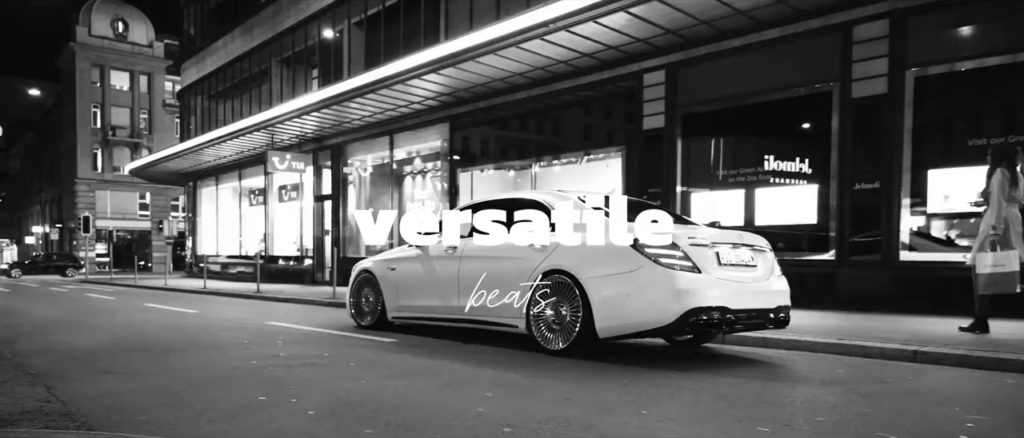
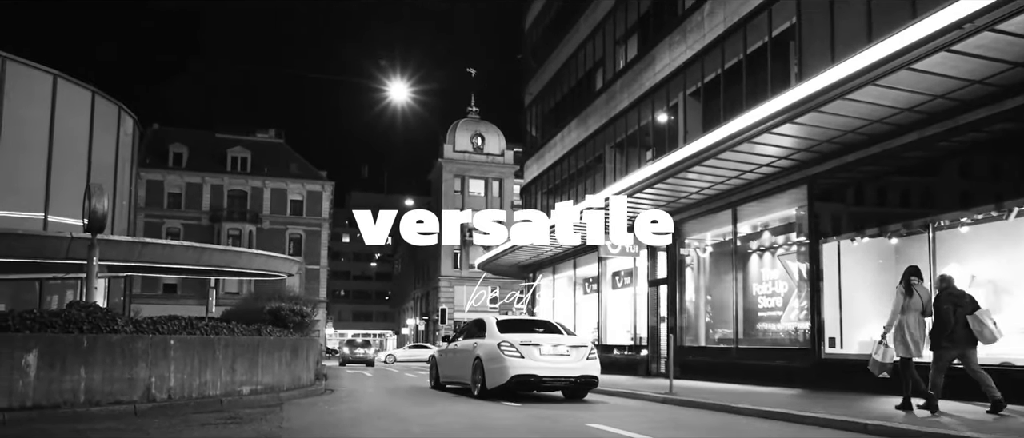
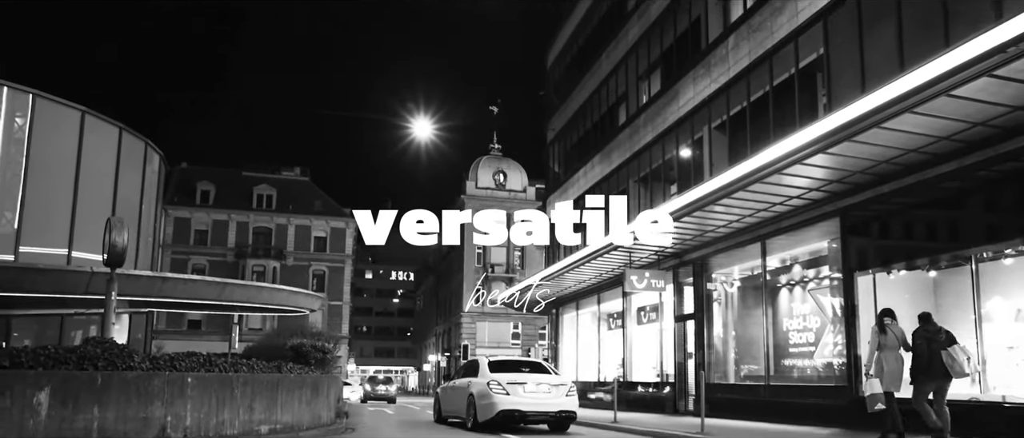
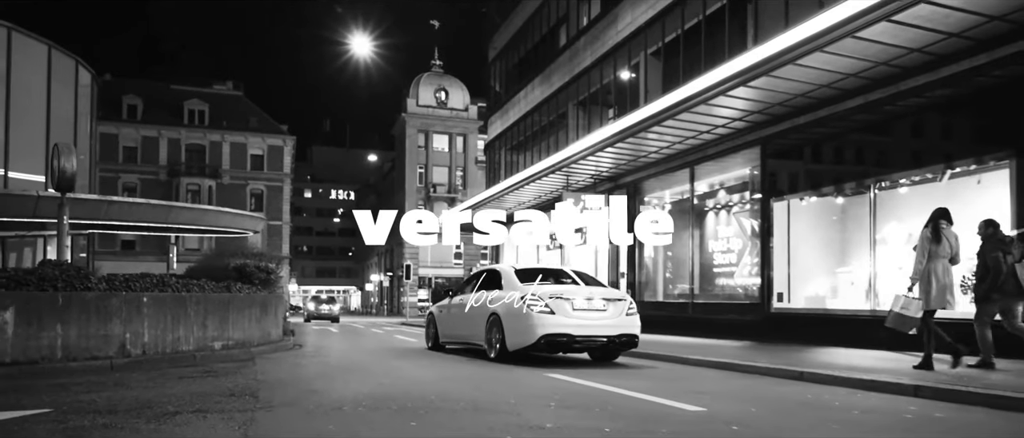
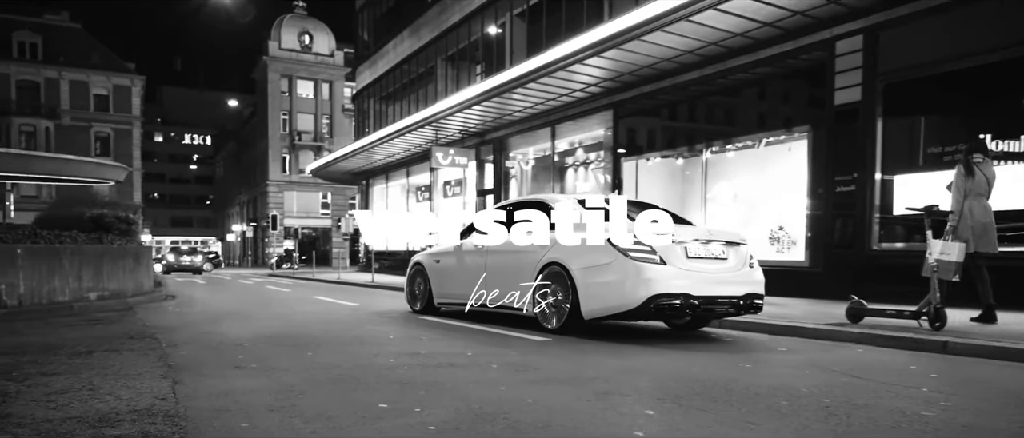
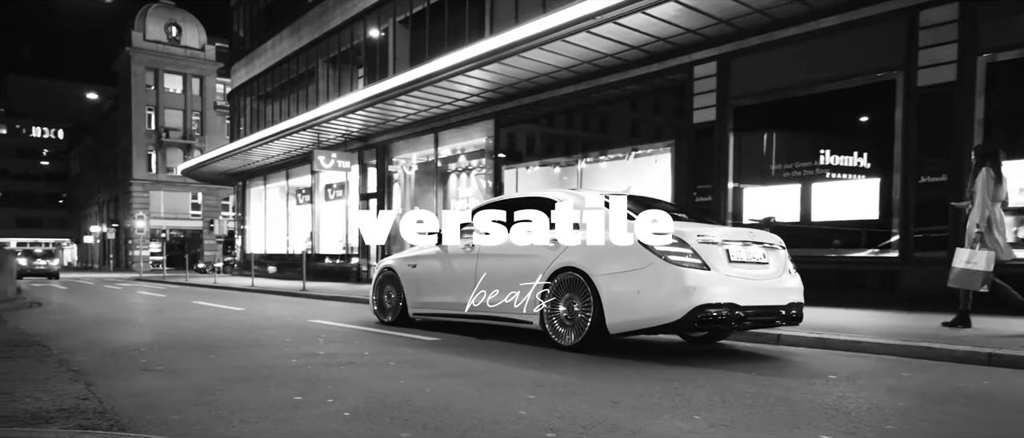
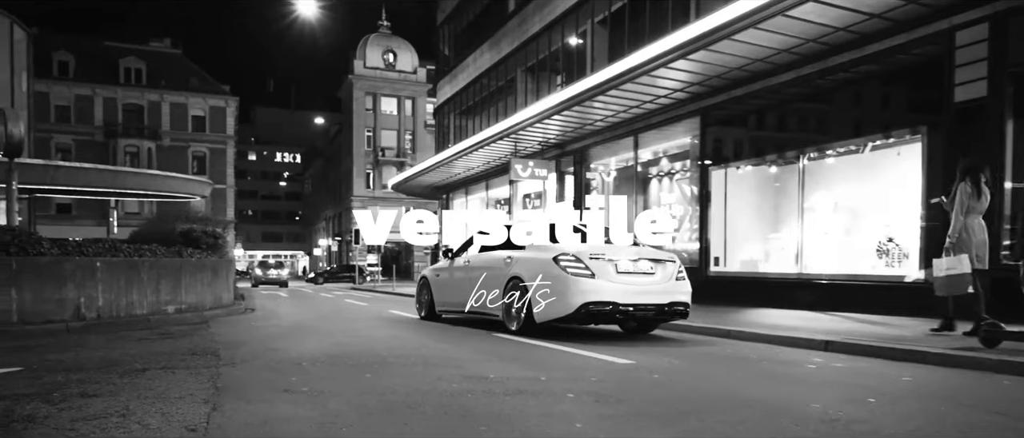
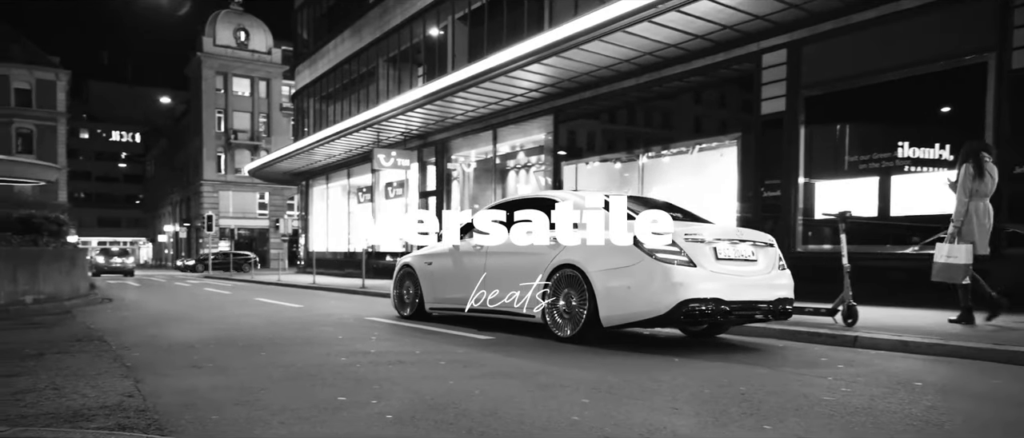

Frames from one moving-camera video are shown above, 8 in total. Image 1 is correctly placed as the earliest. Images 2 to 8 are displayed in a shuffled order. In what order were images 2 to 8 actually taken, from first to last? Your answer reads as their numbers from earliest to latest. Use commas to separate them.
6, 8, 5, 7, 4, 2, 3
